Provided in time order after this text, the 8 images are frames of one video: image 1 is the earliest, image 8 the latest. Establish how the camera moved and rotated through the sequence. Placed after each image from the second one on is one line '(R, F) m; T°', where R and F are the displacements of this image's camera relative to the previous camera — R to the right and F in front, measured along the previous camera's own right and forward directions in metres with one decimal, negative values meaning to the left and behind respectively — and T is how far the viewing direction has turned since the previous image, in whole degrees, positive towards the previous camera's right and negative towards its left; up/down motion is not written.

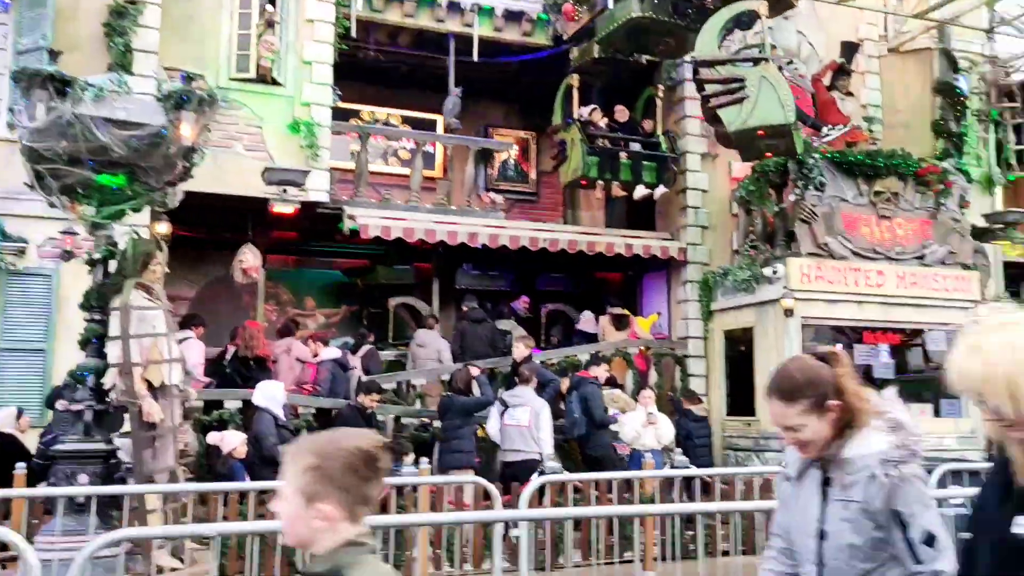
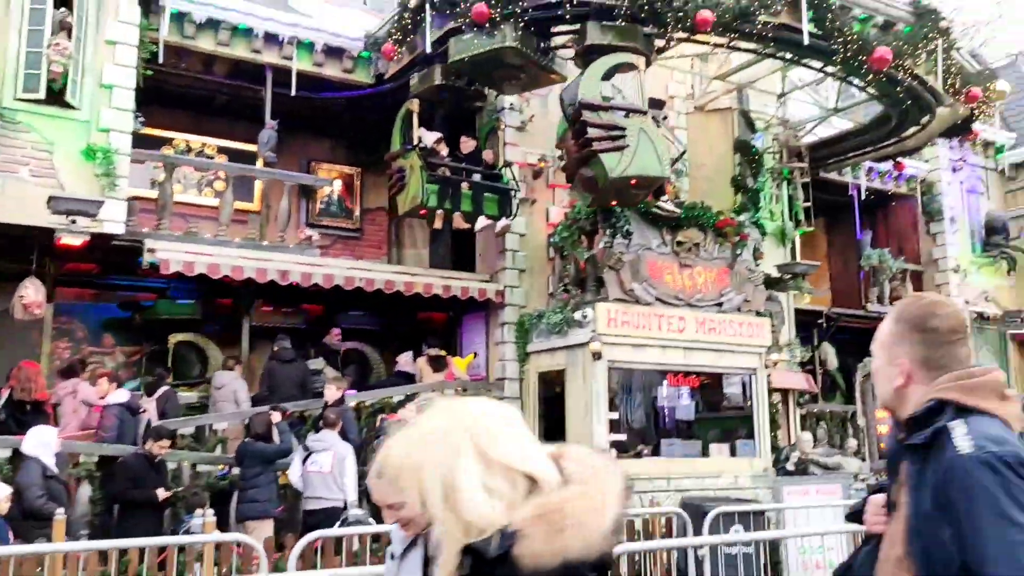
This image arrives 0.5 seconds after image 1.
(+0.3, 0.0) m; +10°
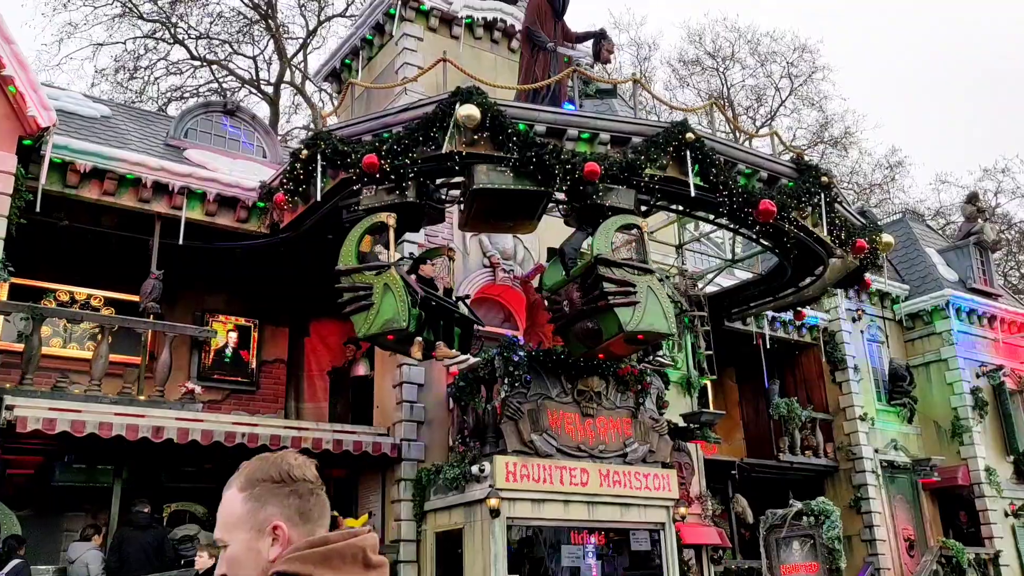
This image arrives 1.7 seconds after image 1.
(+0.5, +0.3) m; +5°
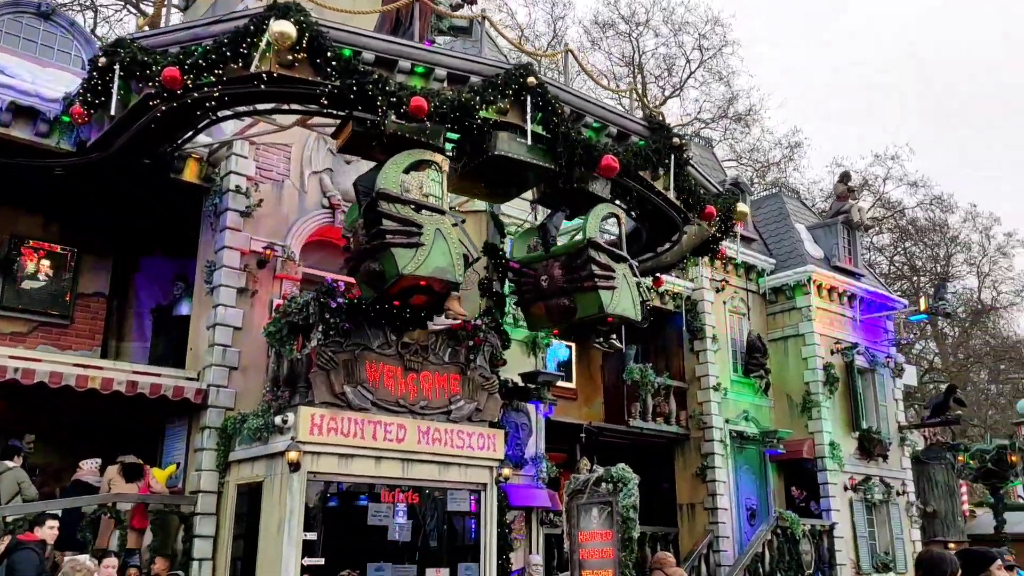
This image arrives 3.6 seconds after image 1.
(+1.2, +0.6) m; +6°
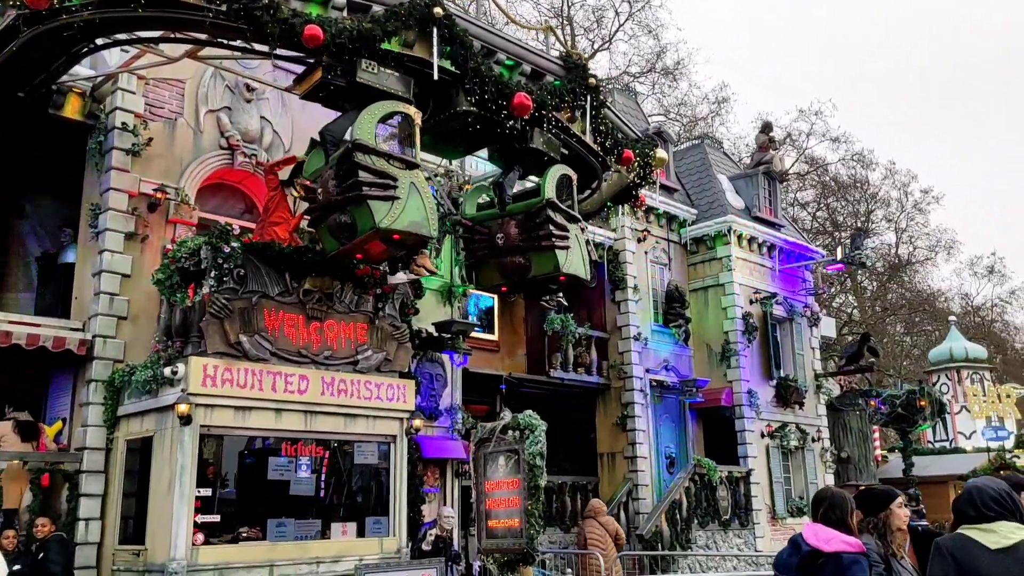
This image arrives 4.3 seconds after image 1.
(+0.3, +0.4) m; +4°
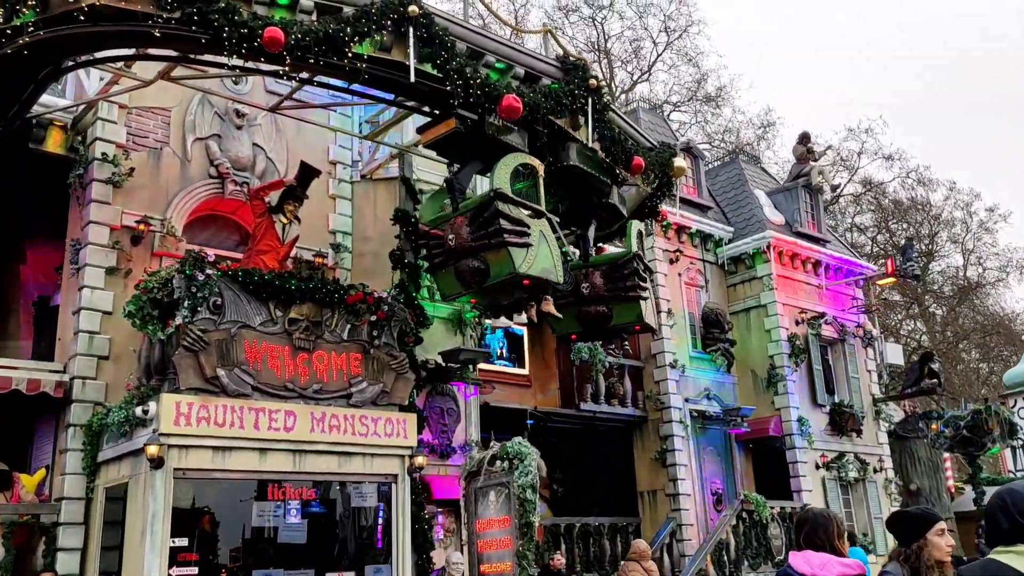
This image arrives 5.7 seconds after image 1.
(+0.7, +1.0) m; -4°
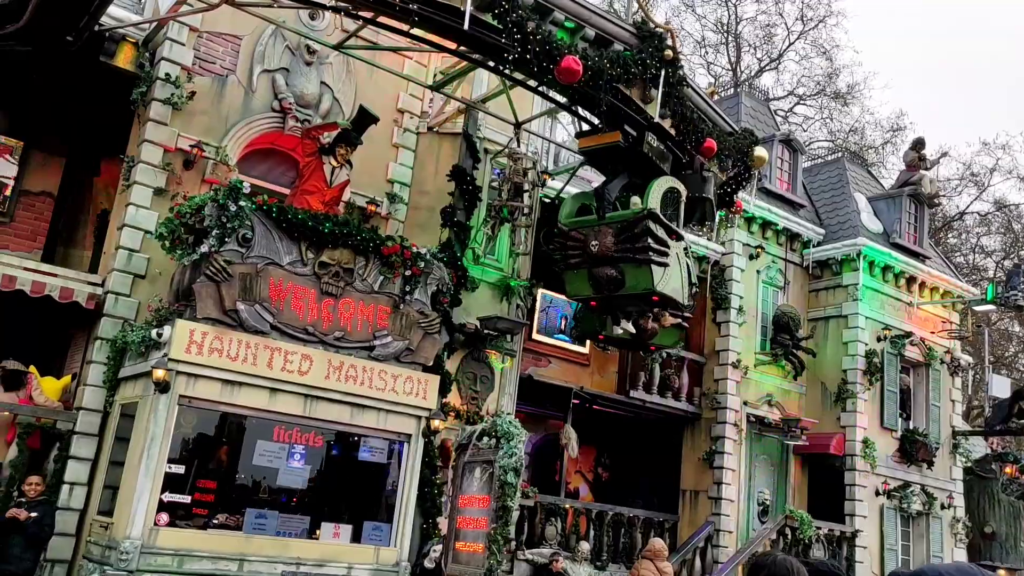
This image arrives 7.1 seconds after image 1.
(+0.7, +0.5) m; -6°
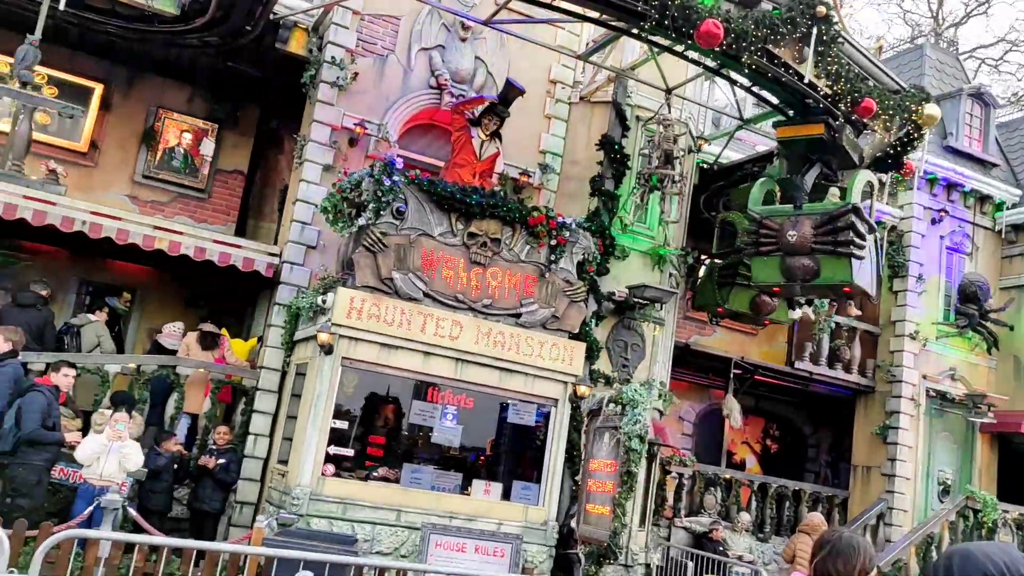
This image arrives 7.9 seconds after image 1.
(+0.5, -0.1) m; -12°
